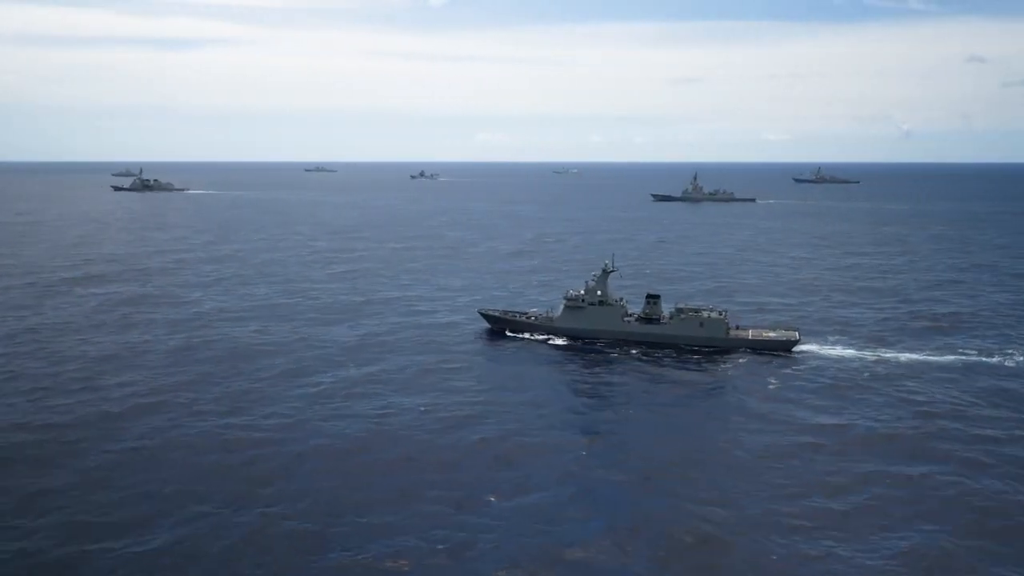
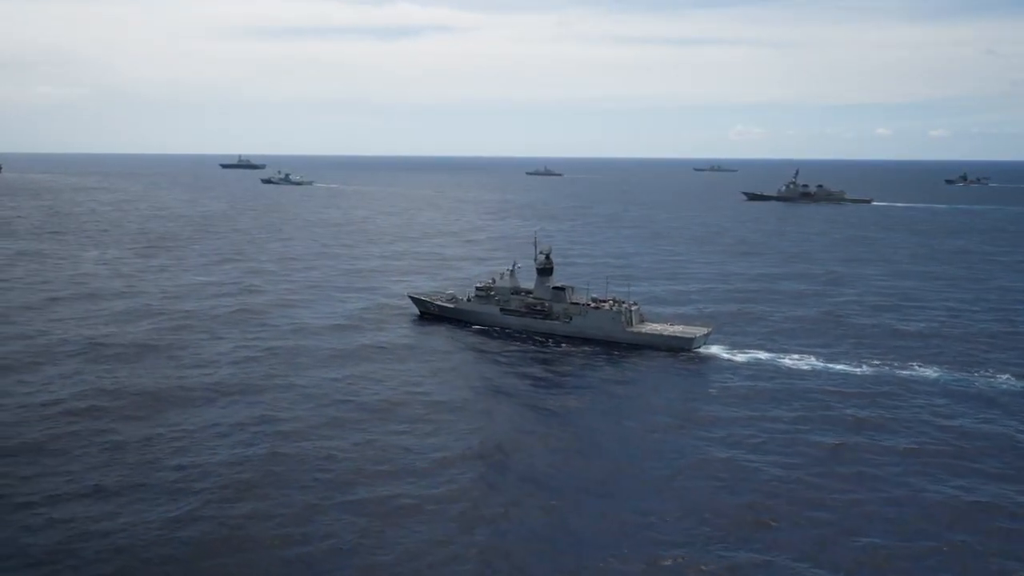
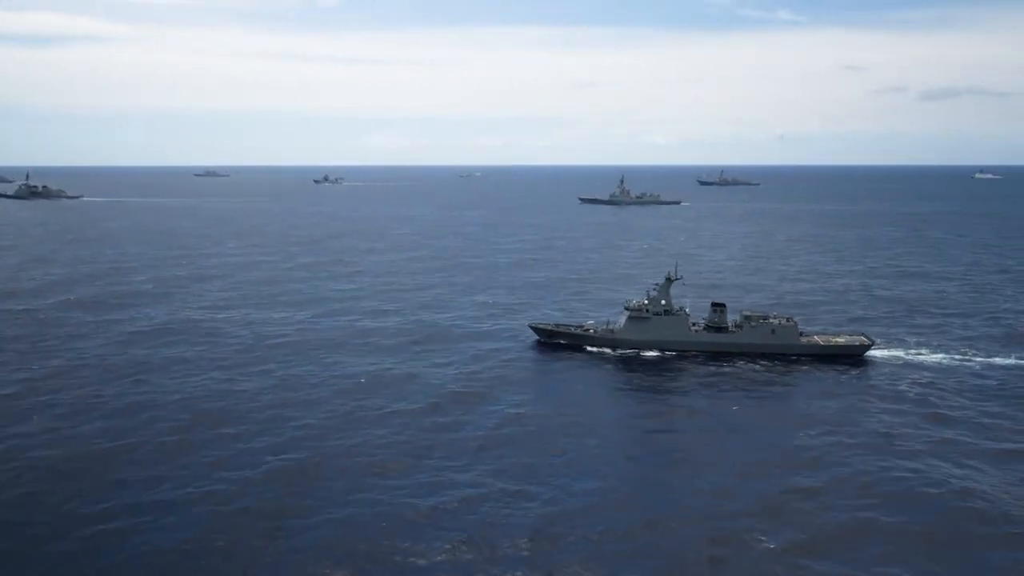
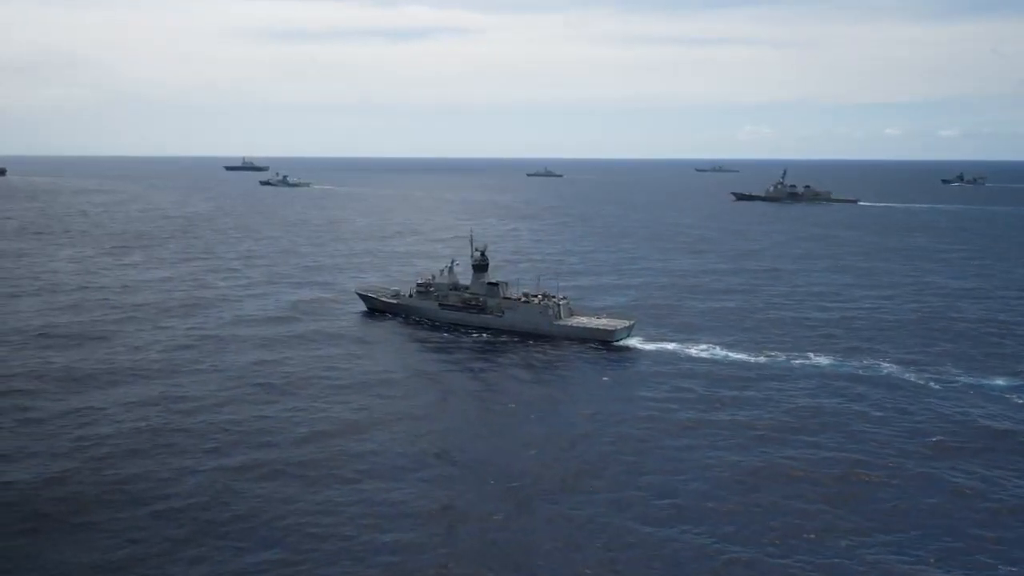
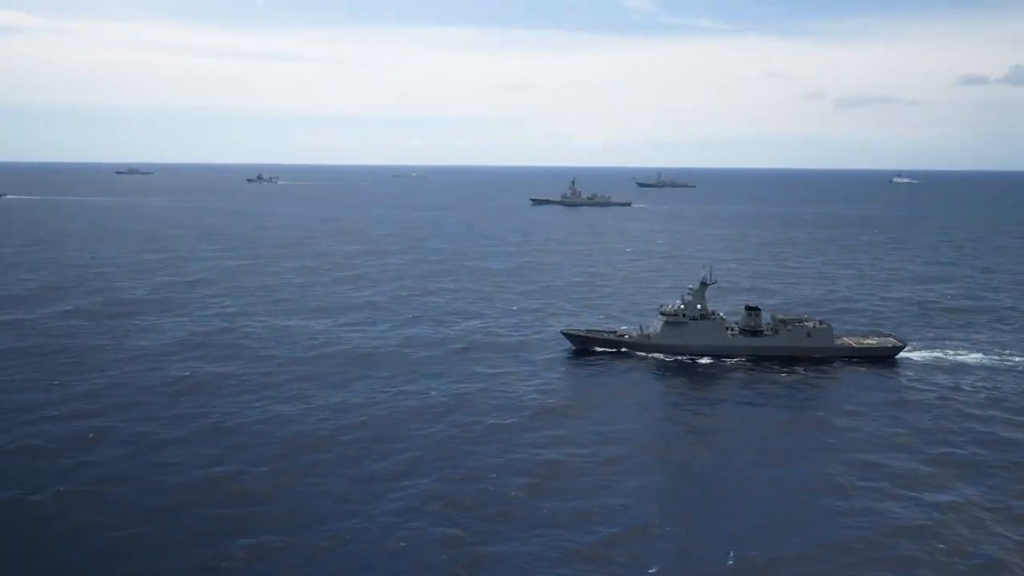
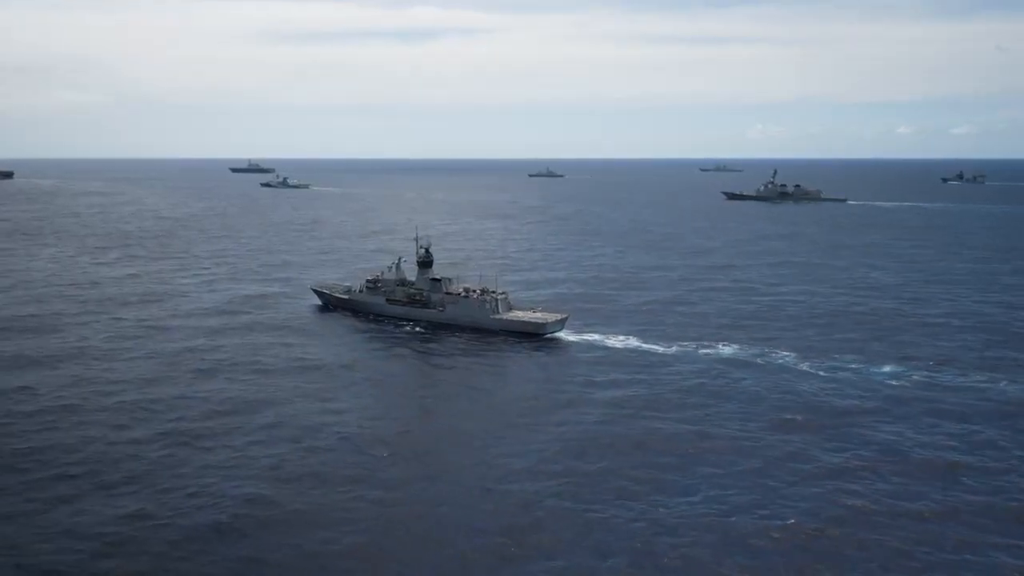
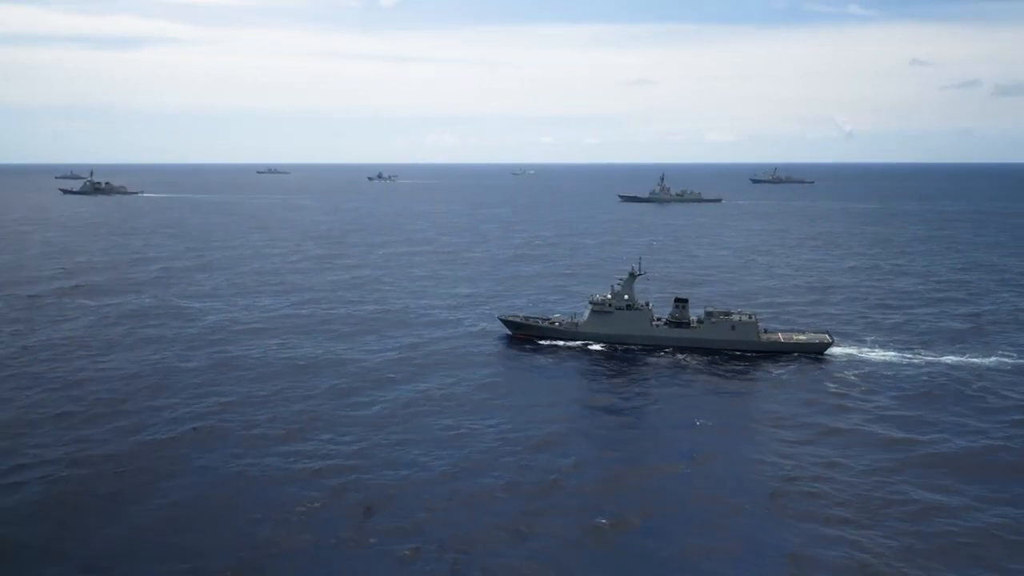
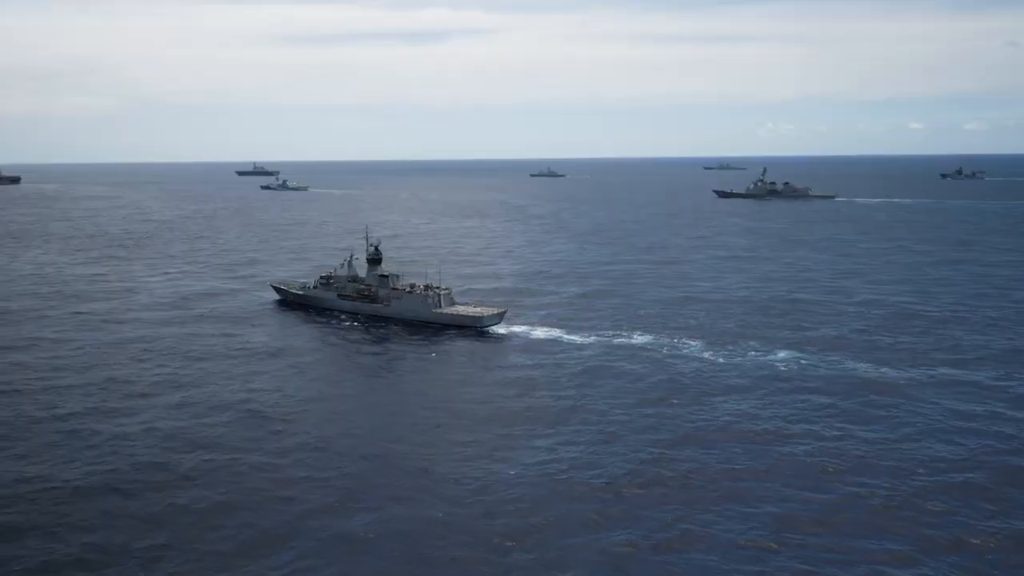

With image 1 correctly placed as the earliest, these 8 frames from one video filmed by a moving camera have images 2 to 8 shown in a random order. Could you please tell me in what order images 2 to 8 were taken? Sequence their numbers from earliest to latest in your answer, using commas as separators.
7, 3, 5, 8, 6, 4, 2
